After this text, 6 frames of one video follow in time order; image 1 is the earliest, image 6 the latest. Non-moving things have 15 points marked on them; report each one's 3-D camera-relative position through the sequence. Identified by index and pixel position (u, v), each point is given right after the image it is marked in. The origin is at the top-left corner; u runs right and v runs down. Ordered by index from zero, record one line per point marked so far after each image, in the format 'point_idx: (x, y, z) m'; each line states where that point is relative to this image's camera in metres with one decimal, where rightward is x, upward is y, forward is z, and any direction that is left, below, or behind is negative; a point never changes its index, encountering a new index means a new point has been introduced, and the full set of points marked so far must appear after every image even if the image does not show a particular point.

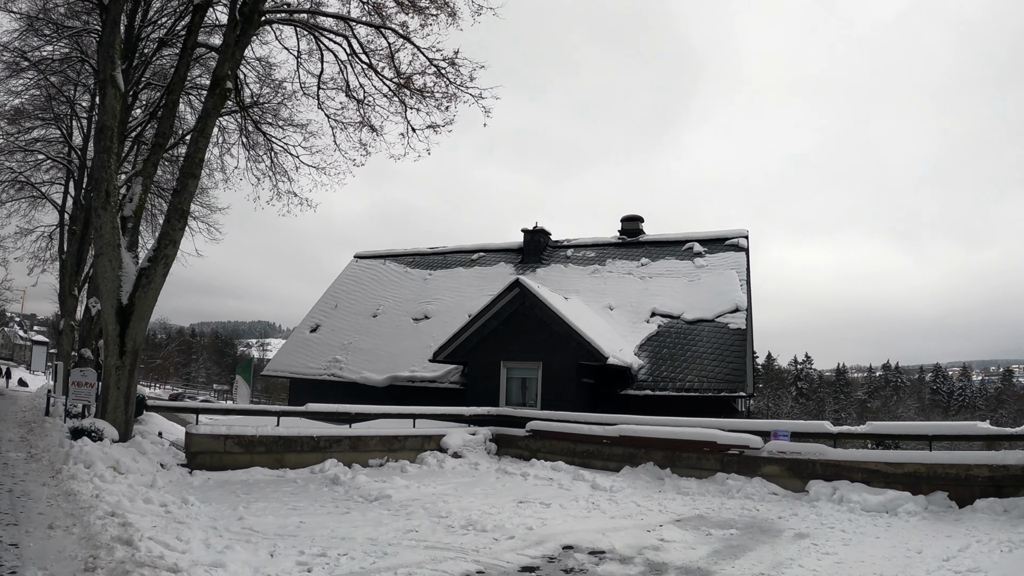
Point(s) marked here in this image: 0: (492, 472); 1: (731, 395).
0: (-0.4, -3.1, +10.9) m
1: (+4.1, -2.0, +12.2) m
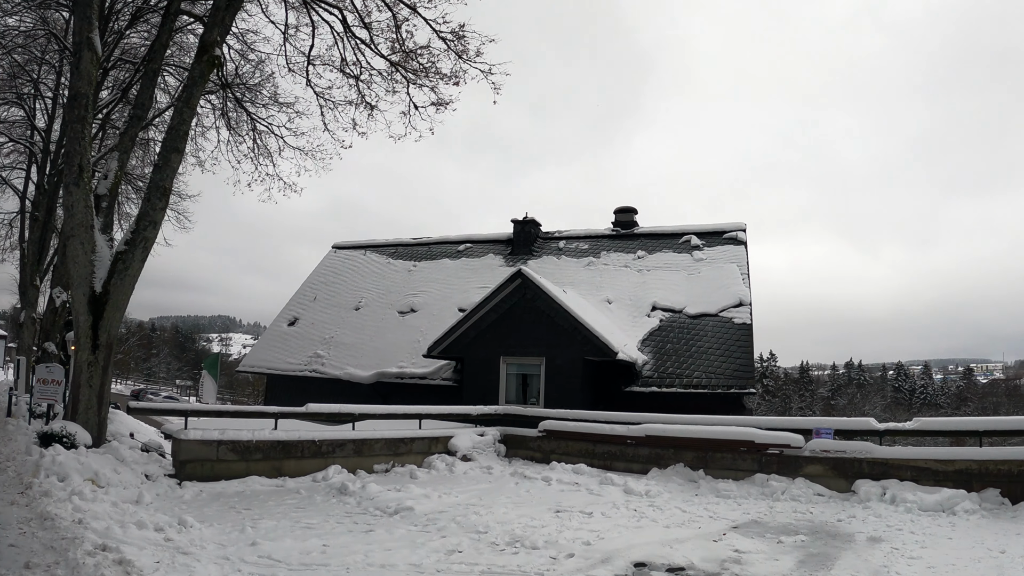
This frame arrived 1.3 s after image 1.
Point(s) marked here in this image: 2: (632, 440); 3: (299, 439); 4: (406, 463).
0: (-0.1, -2.9, +10.1) m
1: (+4.2, -1.9, +11.9) m
2: (+1.9, -2.4, +10.1) m
3: (-3.1, -2.2, +9.4) m
4: (-1.7, -2.8, +10.3) m
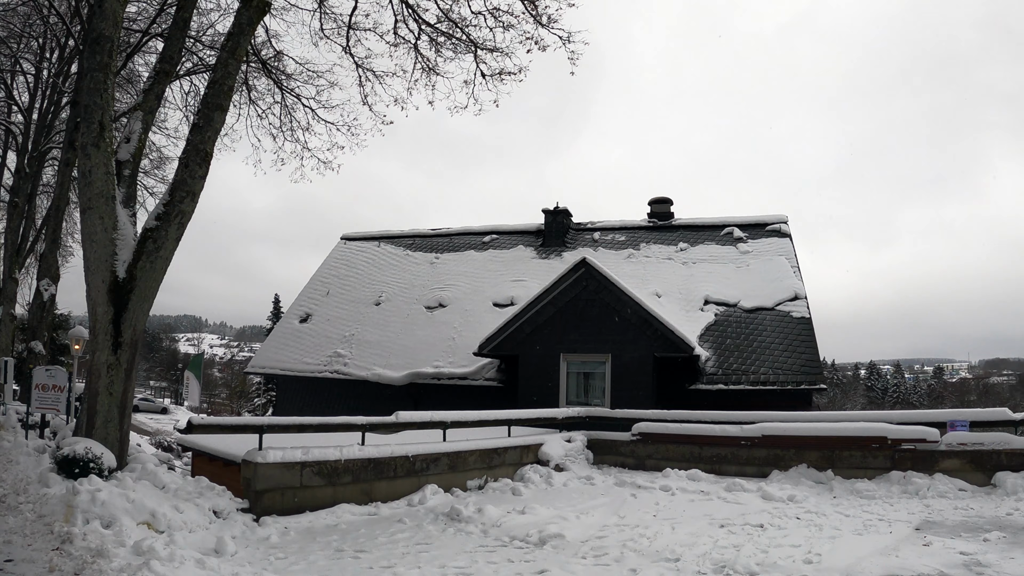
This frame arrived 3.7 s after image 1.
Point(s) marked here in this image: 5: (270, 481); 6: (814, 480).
0: (+1.4, -2.8, +9.1) m
1: (+5.4, -1.8, +11.6) m
2: (+3.4, -2.2, +9.4) m
3: (-1.4, -2.1, +7.9) m
4: (-0.2, -2.6, +9.0) m
5: (-2.6, -2.2, +7.0) m
6: (+4.2, -2.6, +8.9) m
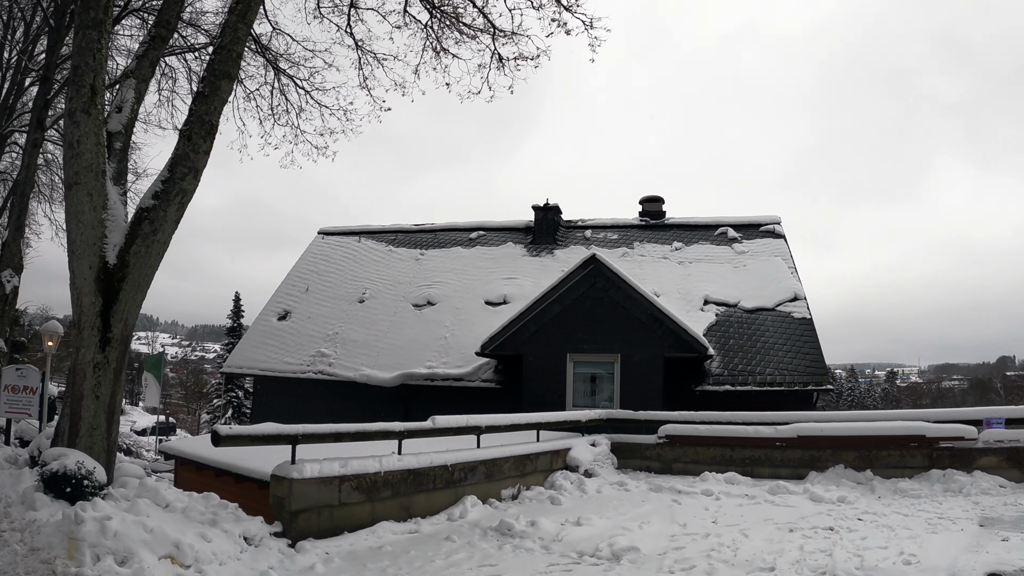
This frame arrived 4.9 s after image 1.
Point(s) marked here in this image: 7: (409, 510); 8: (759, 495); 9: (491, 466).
0: (+1.8, -2.7, +8.5) m
1: (+5.5, -1.8, +11.4) m
2: (+3.8, -2.2, +9.1) m
3: (-0.9, -1.9, +7.0) m
4: (+0.3, -2.5, +8.2) m
5: (-1.9, -2.0, +5.9) m
6: (+4.6, -2.6, +8.6) m
7: (-1.1, -2.4, +6.8) m
8: (+3.2, -2.6, +8.3) m
9: (-0.3, -2.1, +7.7) m
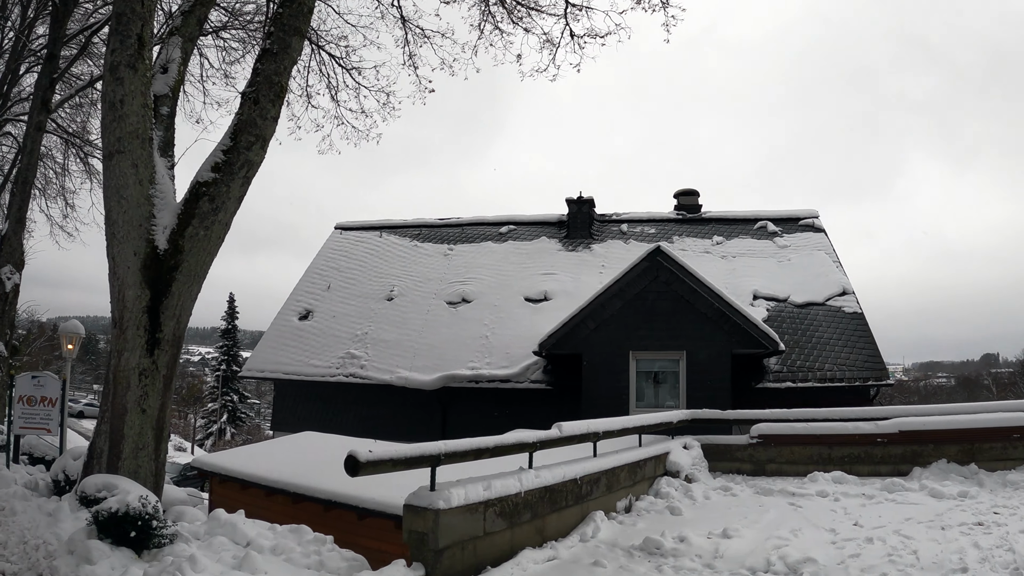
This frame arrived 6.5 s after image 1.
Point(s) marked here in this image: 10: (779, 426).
0: (+3.1, -2.5, +7.9) m
1: (+6.4, -1.6, +11.2) m
2: (+4.9, -2.0, +8.6) m
3: (+0.5, -1.8, +6.2) m
4: (+1.5, -2.4, +7.5) m
5: (-0.5, -1.8, +5.0) m
6: (+5.8, -2.4, +8.3) m
7: (+0.3, -2.2, +5.9) m
8: (+4.4, -2.5, +7.8) m
9: (+1.0, -2.0, +6.9) m
10: (+3.7, -1.9, +9.0) m
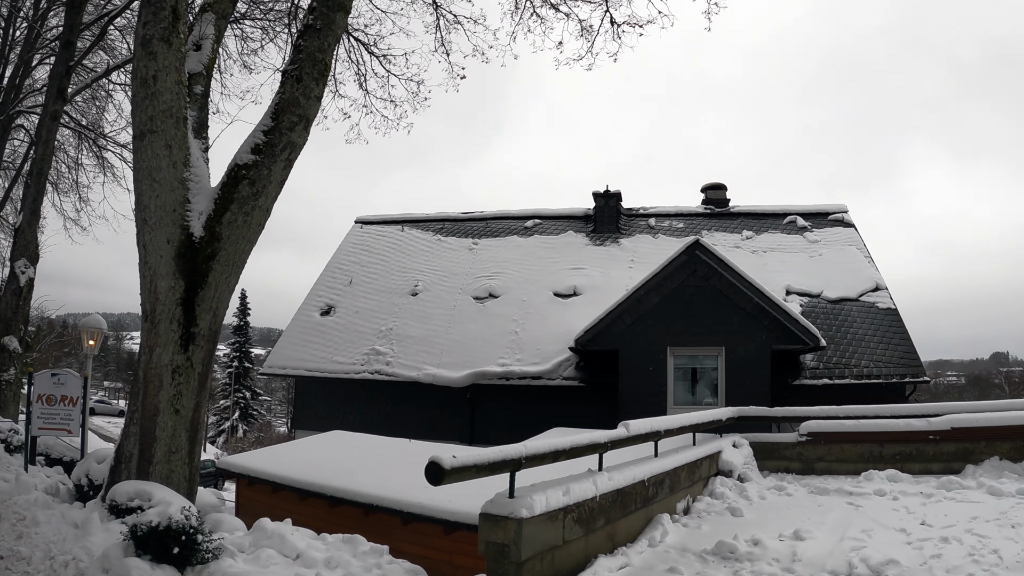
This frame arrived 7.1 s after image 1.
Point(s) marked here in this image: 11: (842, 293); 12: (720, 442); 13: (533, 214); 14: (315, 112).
0: (+3.6, -2.5, +7.7) m
1: (+7.0, -1.6, +11.0) m
2: (+5.5, -1.9, +8.4) m
3: (+1.1, -1.7, +5.9) m
4: (+2.1, -2.3, +7.3) m
5: (+0.2, -1.8, +4.7) m
6: (+6.3, -2.3, +8.1) m
7: (+0.9, -2.1, +5.7) m
8: (+5.0, -2.4, +7.6) m
9: (+1.6, -1.9, +6.7) m
10: (+4.3, -1.8, +8.8) m
11: (+6.2, -0.1, +12.2) m
12: (+2.7, -2.0, +8.3) m
13: (+0.4, +1.6, +14.1) m
14: (-2.1, +1.8, +6.8) m
